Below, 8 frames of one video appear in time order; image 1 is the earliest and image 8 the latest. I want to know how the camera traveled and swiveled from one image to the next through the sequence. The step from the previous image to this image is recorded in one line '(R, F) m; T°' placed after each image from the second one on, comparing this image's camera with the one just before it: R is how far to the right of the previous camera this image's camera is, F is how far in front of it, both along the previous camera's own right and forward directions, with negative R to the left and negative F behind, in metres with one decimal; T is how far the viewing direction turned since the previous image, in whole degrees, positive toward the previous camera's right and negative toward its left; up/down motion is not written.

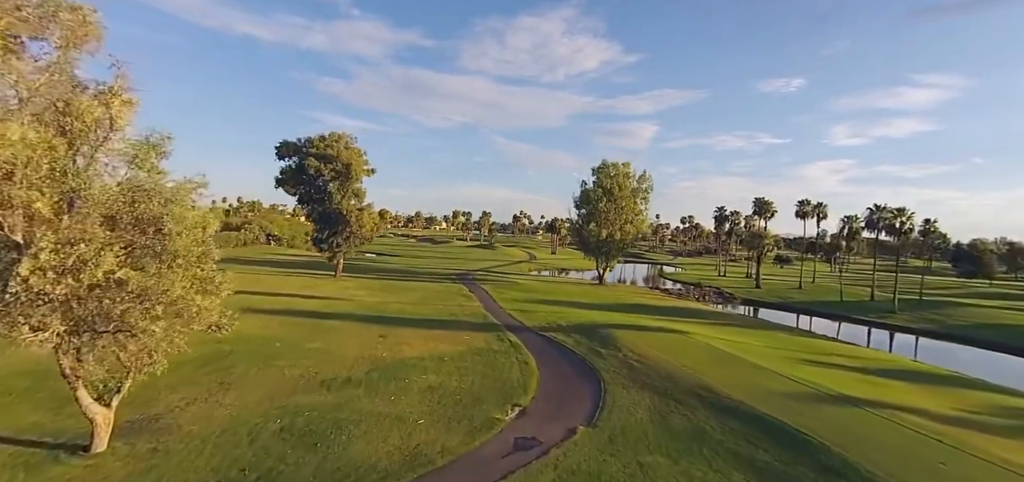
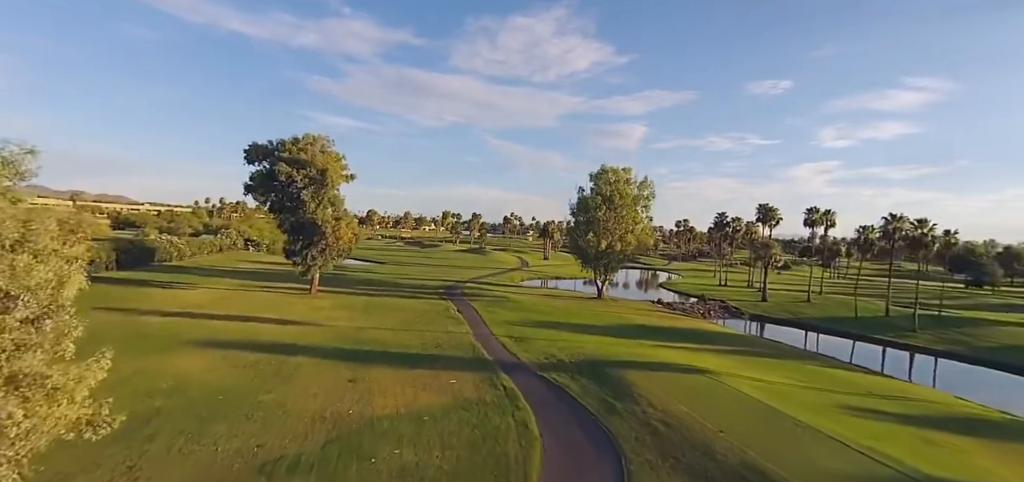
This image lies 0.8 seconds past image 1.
(-0.2, +3.9) m; +1°
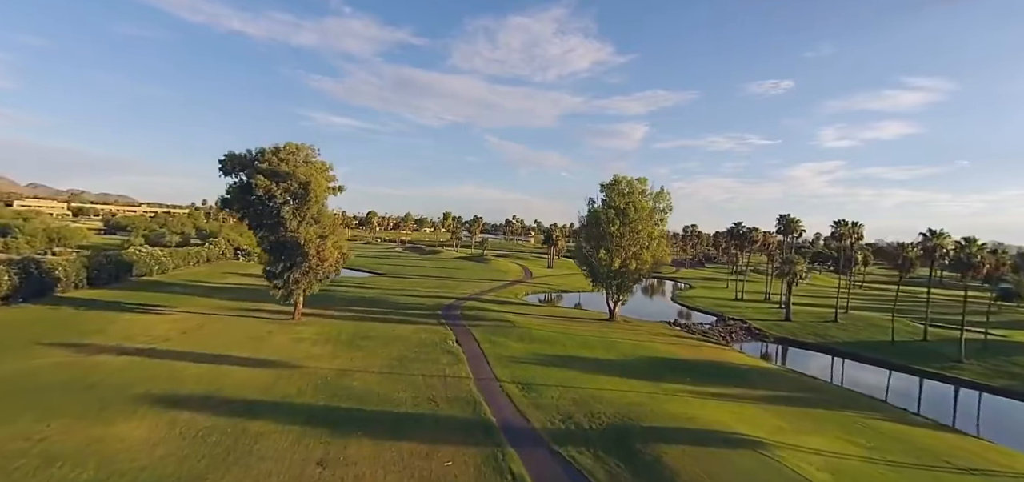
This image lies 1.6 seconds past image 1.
(-0.4, +4.3) m; 0°
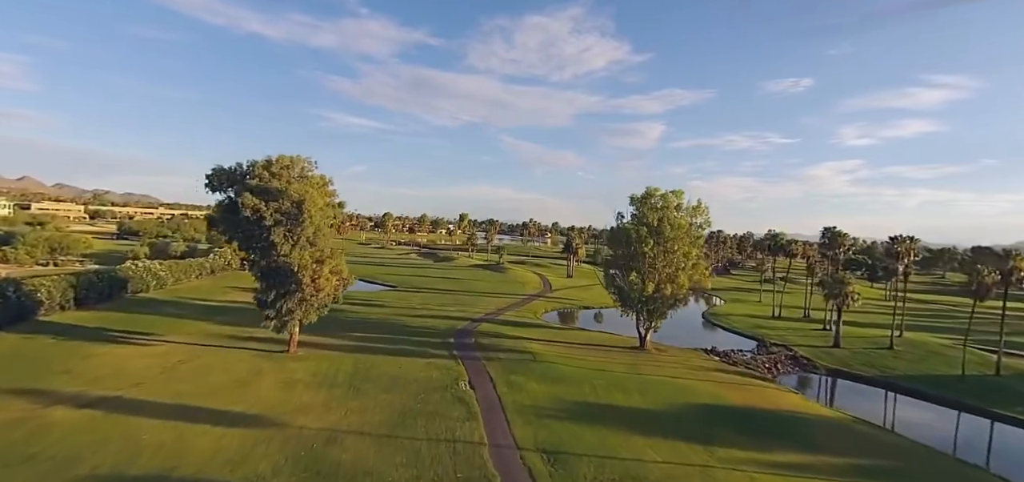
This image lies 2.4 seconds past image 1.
(-0.5, +4.7) m; -2°
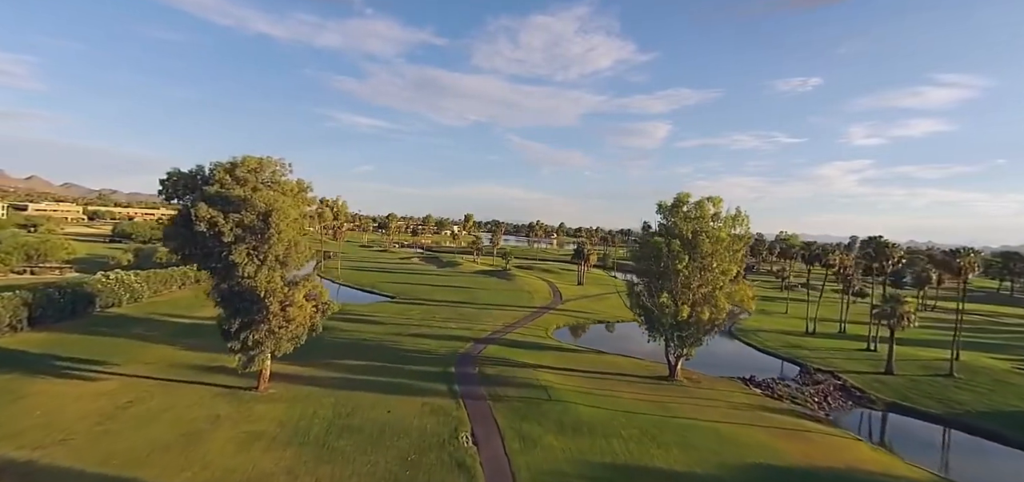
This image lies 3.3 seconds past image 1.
(-0.4, +5.6) m; -1°
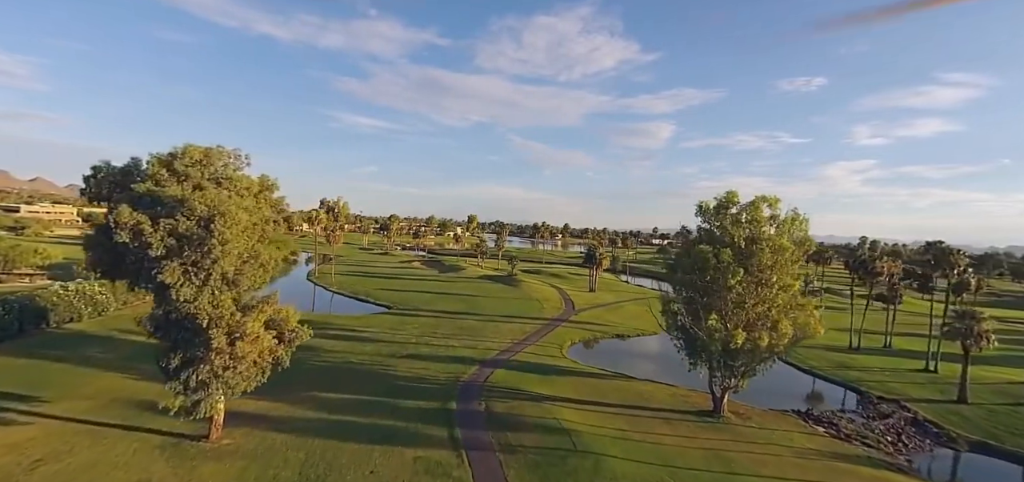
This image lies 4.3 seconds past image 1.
(-0.7, +6.1) m; 0°
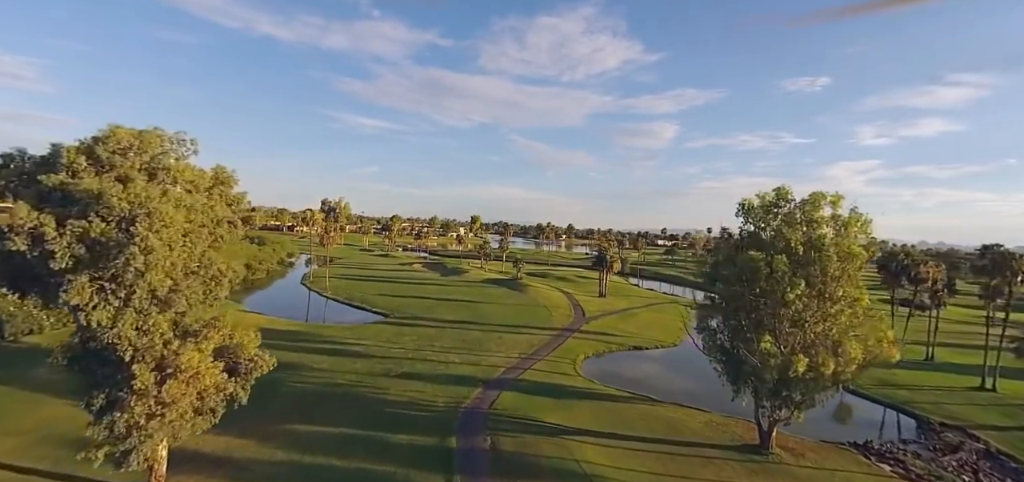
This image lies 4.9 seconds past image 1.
(-0.4, +4.7) m; 0°
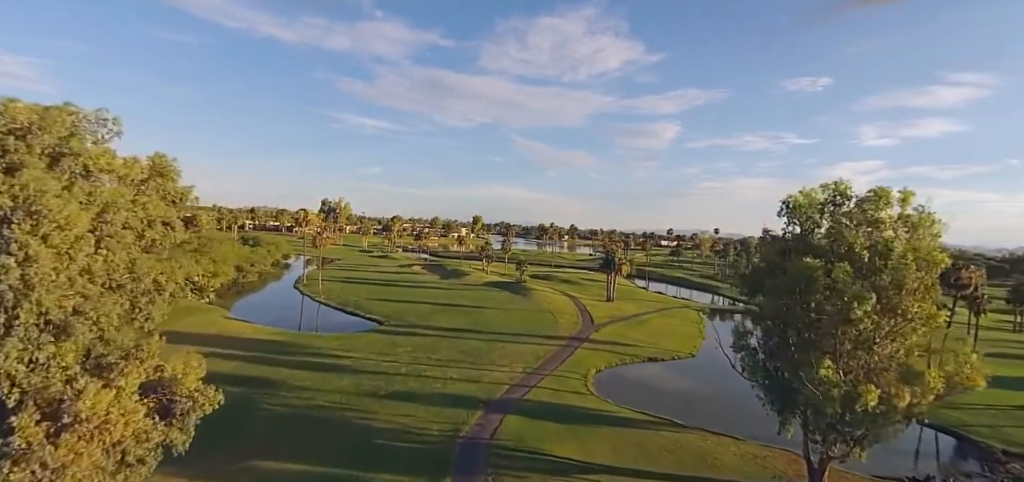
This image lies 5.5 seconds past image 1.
(-0.2, +3.9) m; 0°
